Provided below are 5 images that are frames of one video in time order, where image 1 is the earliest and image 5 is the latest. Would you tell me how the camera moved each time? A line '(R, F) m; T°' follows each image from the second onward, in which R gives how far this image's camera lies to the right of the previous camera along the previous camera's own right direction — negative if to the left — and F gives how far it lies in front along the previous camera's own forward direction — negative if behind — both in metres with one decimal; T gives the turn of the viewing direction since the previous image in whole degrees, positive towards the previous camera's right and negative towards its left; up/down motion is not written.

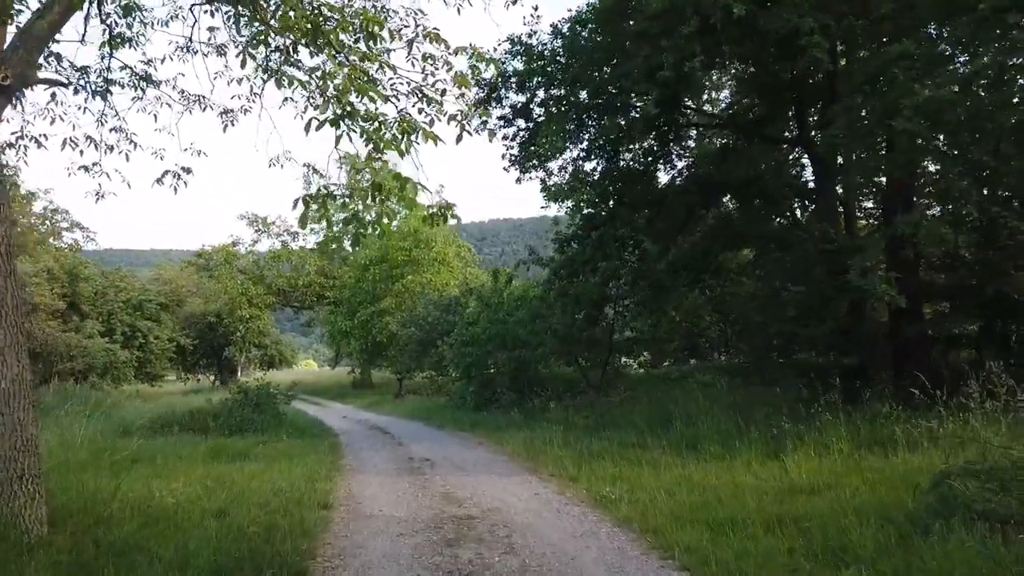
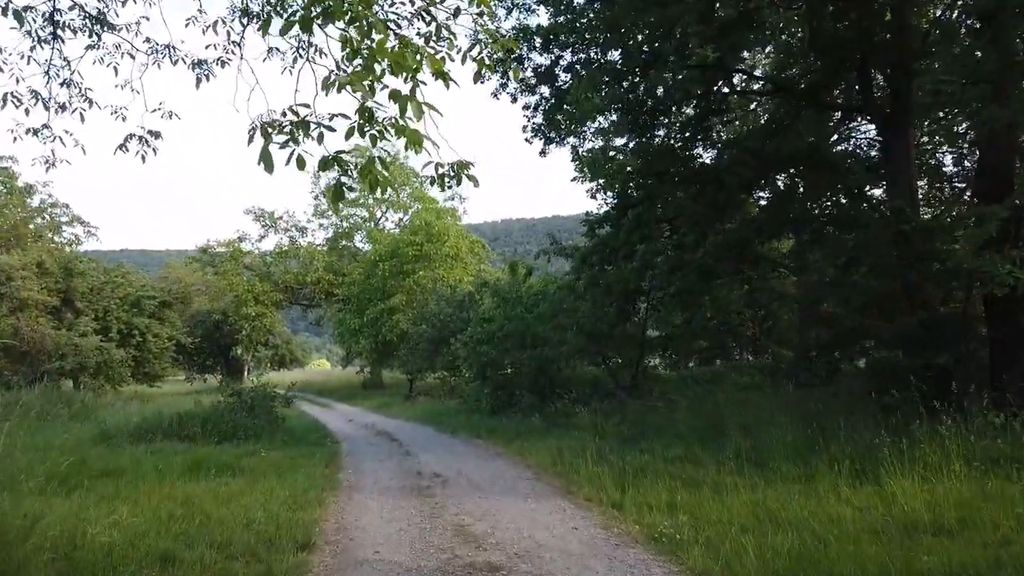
(-0.2, +1.9) m; -1°
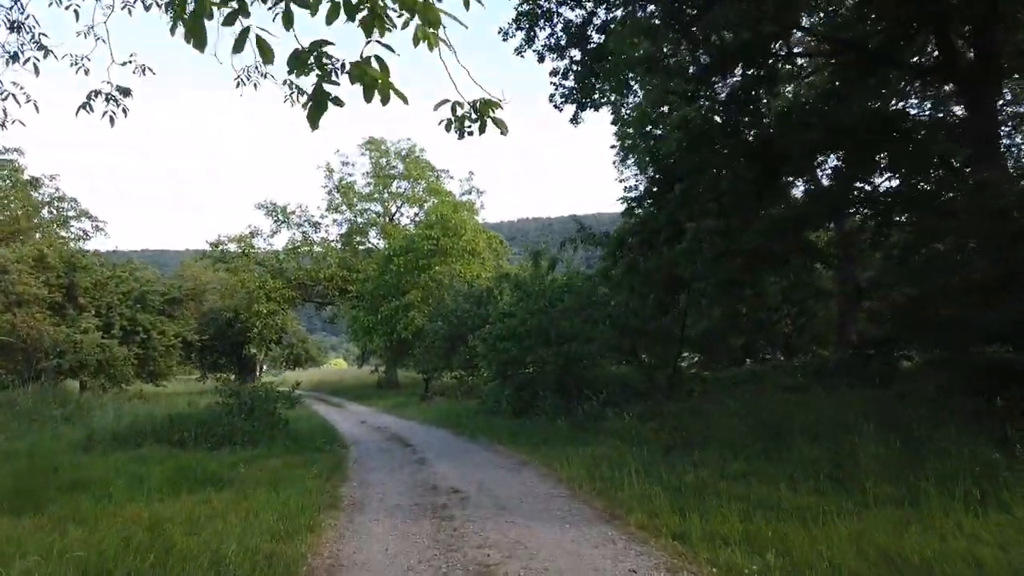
(-0.2, +1.6) m; -1°
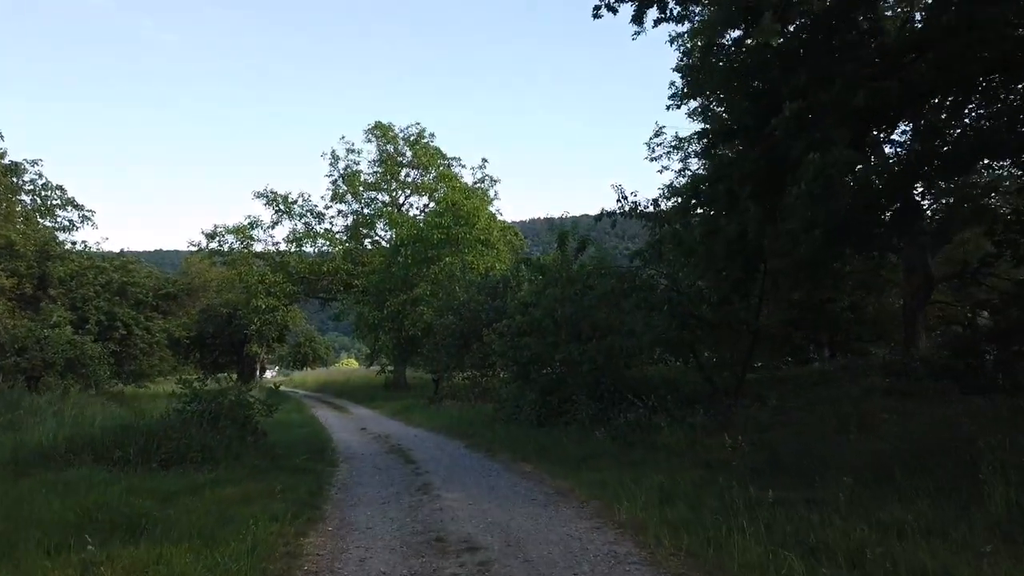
(-0.3, +3.2) m; -1°
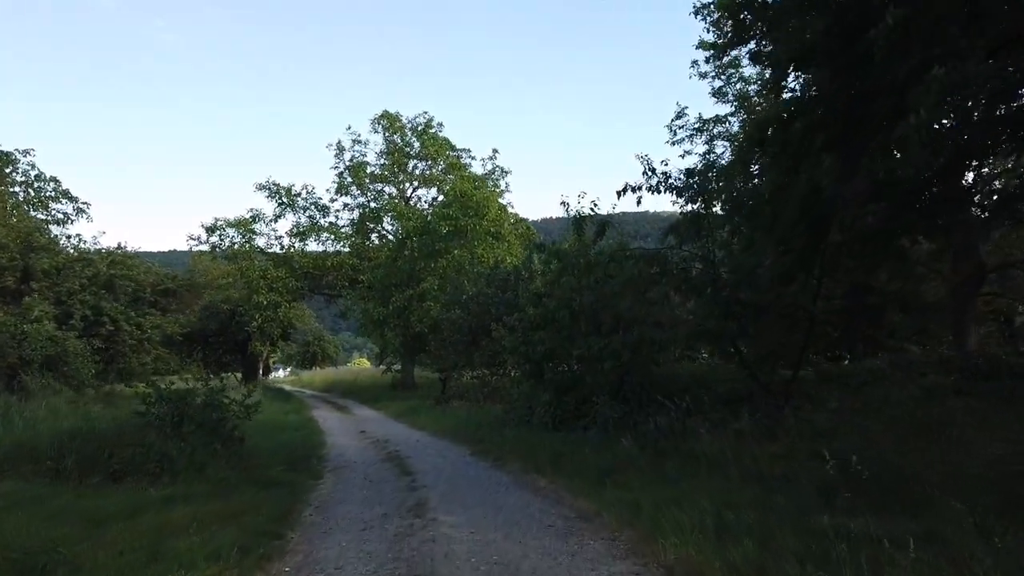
(0.0, +1.8) m; -1°
